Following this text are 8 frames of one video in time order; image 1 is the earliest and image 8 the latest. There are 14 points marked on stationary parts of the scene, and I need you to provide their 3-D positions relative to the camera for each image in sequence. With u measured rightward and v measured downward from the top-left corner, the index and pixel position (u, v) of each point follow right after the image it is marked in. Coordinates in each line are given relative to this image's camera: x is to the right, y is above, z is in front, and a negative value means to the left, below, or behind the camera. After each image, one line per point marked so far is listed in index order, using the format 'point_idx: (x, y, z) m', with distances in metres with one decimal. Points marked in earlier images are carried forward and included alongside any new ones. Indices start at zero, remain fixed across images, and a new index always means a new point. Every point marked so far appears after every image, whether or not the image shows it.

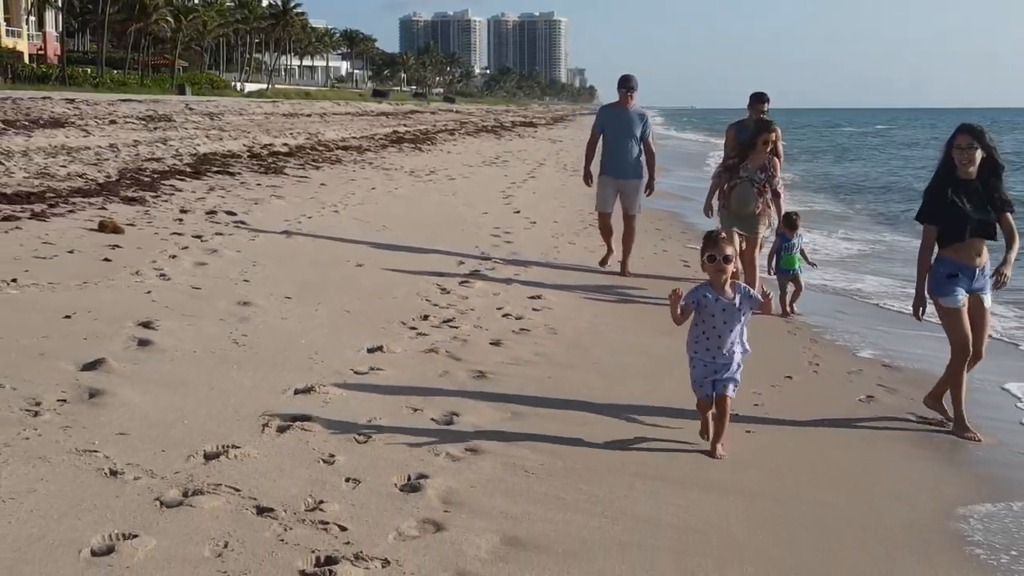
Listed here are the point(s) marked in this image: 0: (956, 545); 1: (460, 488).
0: (+0.9, -0.5, +3.5) m
1: (-0.1, -0.4, +3.4) m
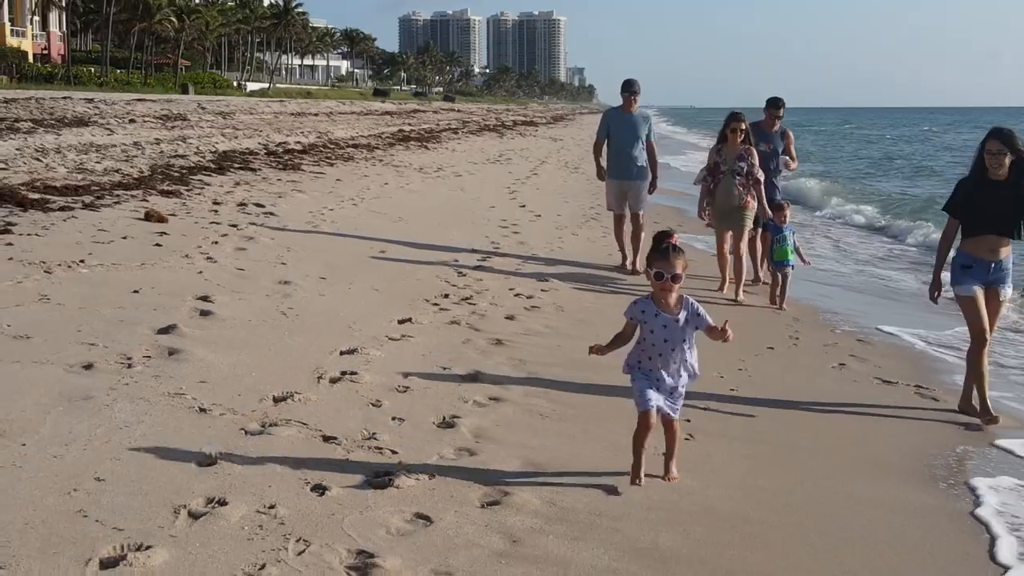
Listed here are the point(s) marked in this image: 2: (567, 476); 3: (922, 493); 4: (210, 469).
0: (+0.9, -0.4, +4.1) m
1: (-0.1, -0.3, +4.0) m
2: (+0.1, -0.4, +3.6) m
3: (+0.9, -0.5, +4.0) m
4: (-0.6, -0.3, +3.3) m
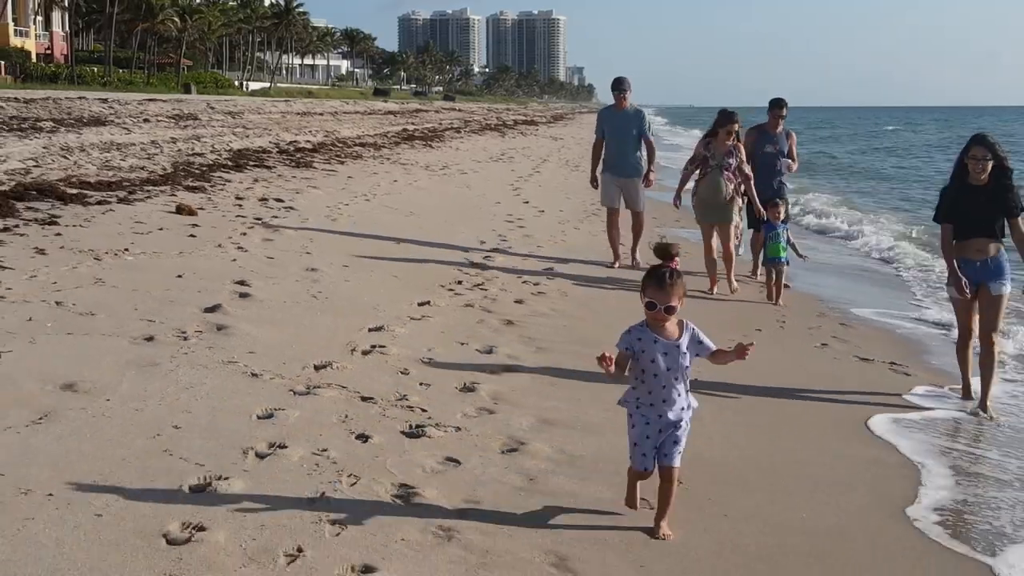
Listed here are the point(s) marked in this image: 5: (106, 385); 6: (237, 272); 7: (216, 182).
0: (+1.0, -0.4, +4.7) m
1: (0.0, -0.3, +4.6) m
2: (+0.1, -0.3, +4.1) m
3: (+0.9, -0.4, +4.5) m
4: (-0.5, -0.3, +3.8) m
5: (-0.9, -0.2, +4.0) m
6: (-1.0, +0.1, +6.3) m
7: (-1.7, +0.6, +10.2) m
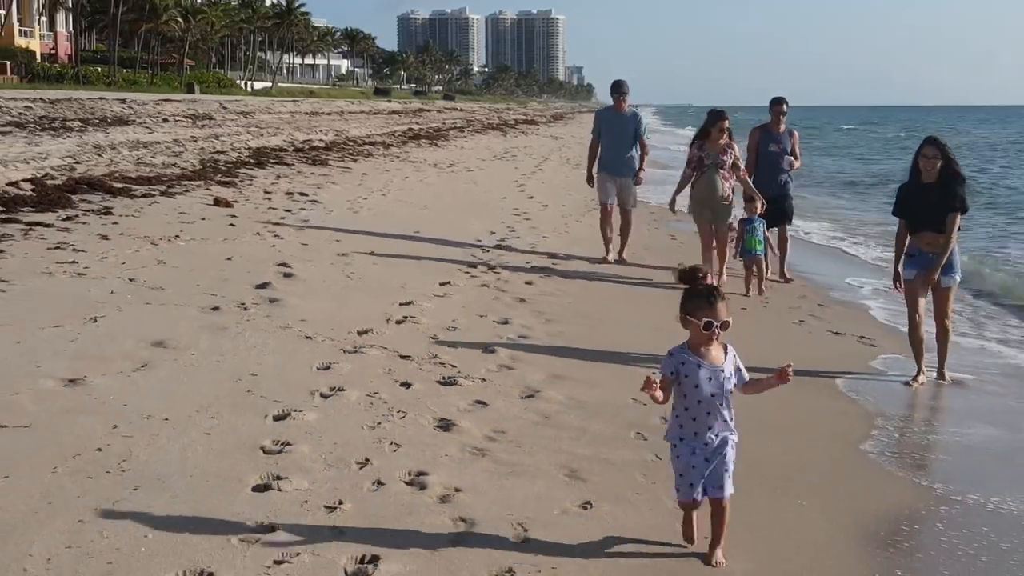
0: (+1.0, -0.3, +5.4) m
1: (0.0, -0.2, +5.3) m
2: (+0.2, -0.3, +4.9) m
3: (+1.0, -0.4, +5.3) m
4: (-0.5, -0.2, +4.5) m
5: (-0.9, -0.1, +4.7) m
6: (-0.9, +0.1, +7.0) m
7: (-1.7, +0.7, +11.0) m
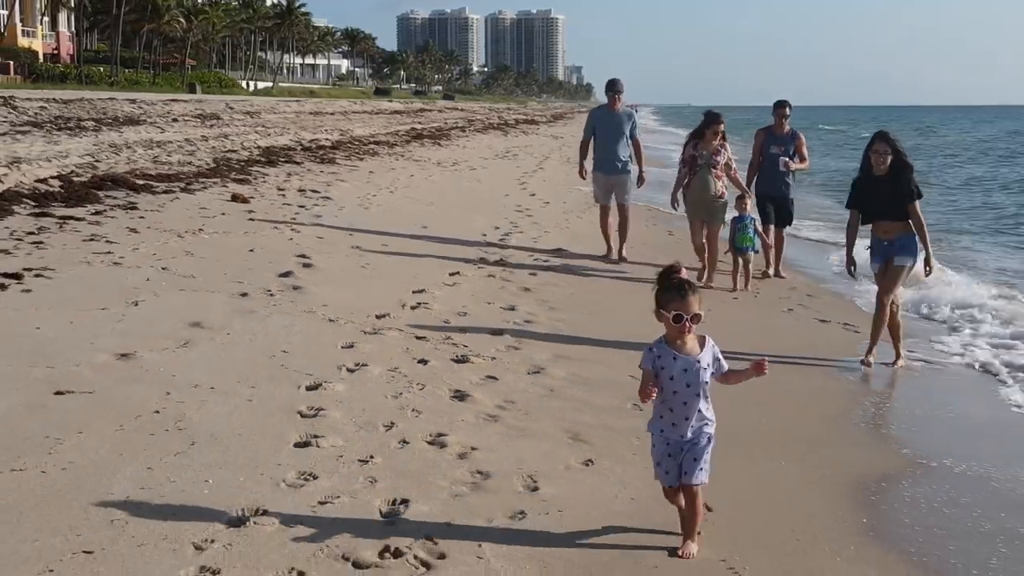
0: (+1.0, -0.3, +5.9) m
1: (0.0, -0.2, +5.7) m
2: (+0.2, -0.2, +5.3) m
3: (+1.0, -0.3, +5.7) m
4: (-0.5, -0.2, +5.0) m
5: (-0.8, -0.1, +5.2) m
6: (-0.9, +0.2, +7.4) m
7: (-1.7, +0.7, +11.4) m
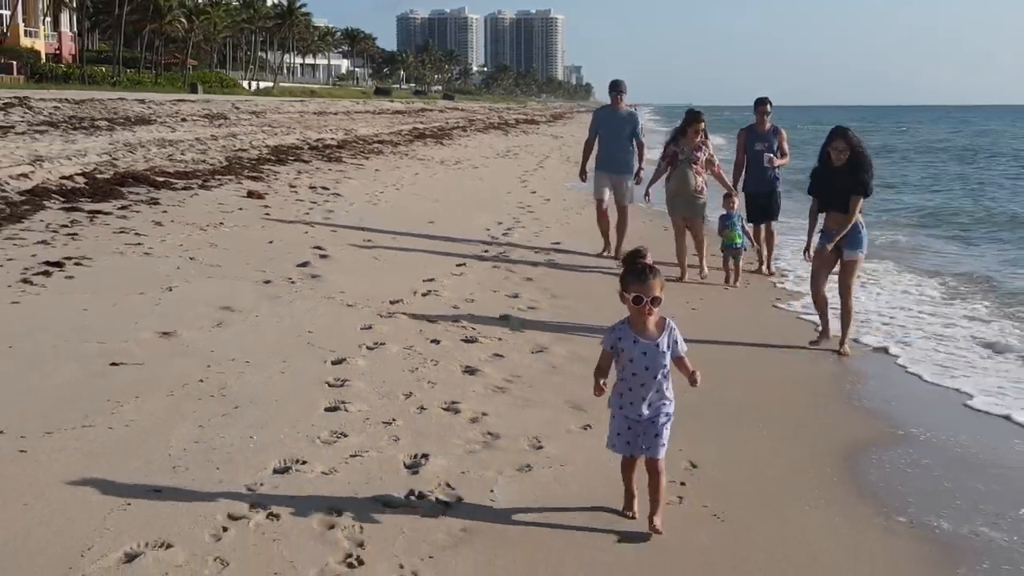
0: (+1.1, -0.2, +6.3) m
1: (+0.1, -0.1, +6.2) m
2: (+0.2, -0.2, +5.8) m
3: (+1.0, -0.3, +6.1) m
4: (-0.4, -0.1, +5.4) m
5: (-0.8, -0.1, +5.6) m
6: (-0.9, +0.2, +7.9) m
7: (-1.7, +0.8, +11.9) m
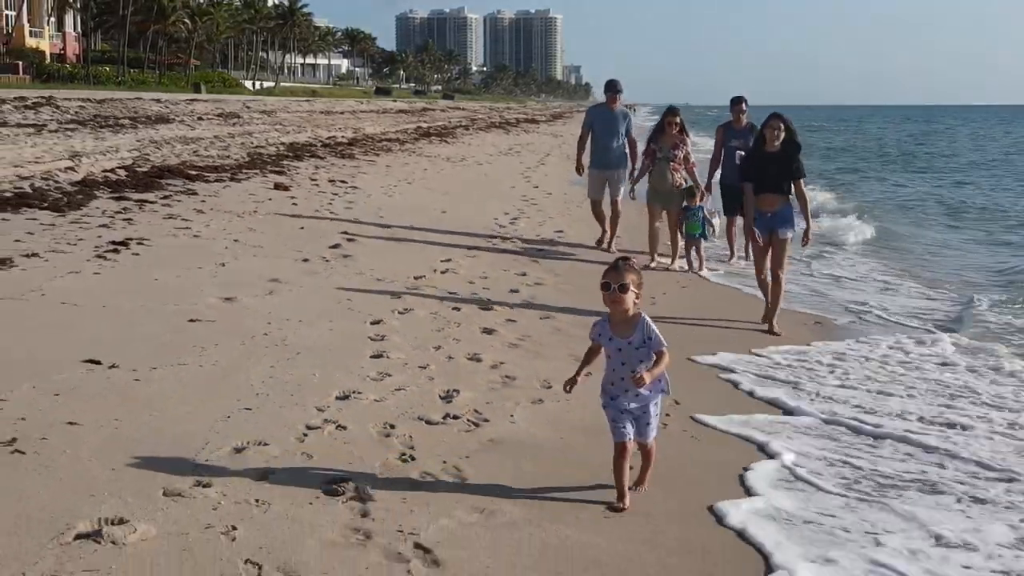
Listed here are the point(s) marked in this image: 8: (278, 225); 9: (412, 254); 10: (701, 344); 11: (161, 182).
0: (+1.1, -0.1, +7.1) m
1: (+0.1, 0.0, +7.0) m
2: (+0.3, -0.1, +6.6) m
3: (+1.1, -0.2, +7.0) m
4: (-0.4, 0.0, +6.2) m
5: (-0.8, 0.0, +6.4) m
6: (-0.9, +0.3, +8.7) m
7: (-1.6, +0.9, +12.7) m
8: (-1.1, +0.3, +8.4) m
9: (-0.5, +0.2, +8.0) m
10: (+0.7, -0.2, +6.5) m
11: (-2.0, +0.6, +9.8) m
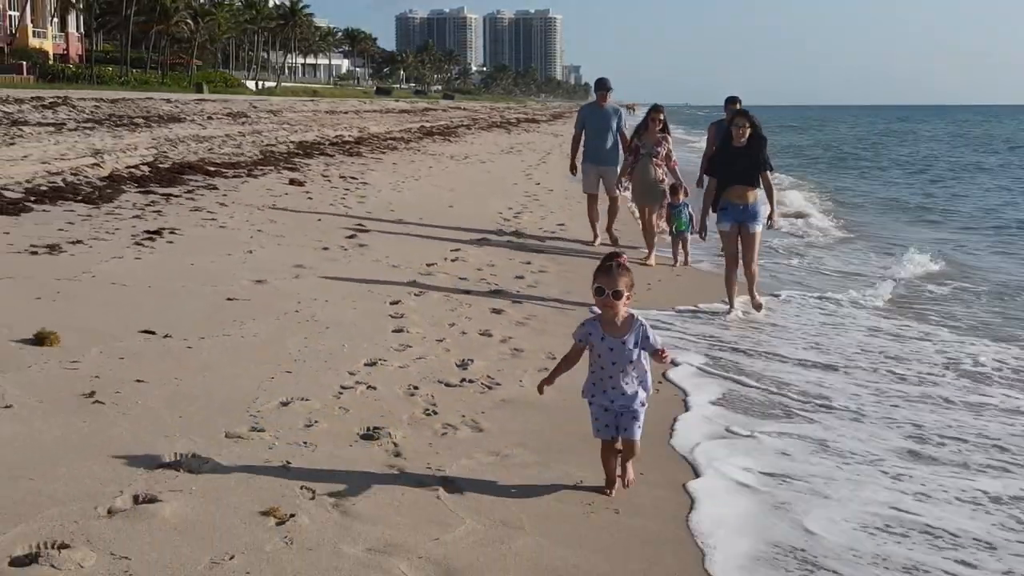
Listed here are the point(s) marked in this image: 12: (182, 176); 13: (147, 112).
0: (+1.1, -0.1, +7.6) m
1: (+0.1, 0.0, +7.5) m
2: (+0.3, 0.0, +7.1) m
3: (+1.1, -0.1, +7.5) m
4: (-0.4, 0.0, +6.8) m
5: (-0.8, +0.1, +6.9) m
6: (-0.8, +0.4, +9.2) m
7: (-1.6, +0.9, +13.2) m
8: (-1.1, +0.4, +8.9) m
9: (-0.4, +0.2, +8.5) m
10: (+0.7, -0.1, +7.0) m
11: (-1.9, +0.6, +10.3) m
12: (-2.0, +0.7, +10.5) m
13: (-4.0, +1.9, +19.1) m
